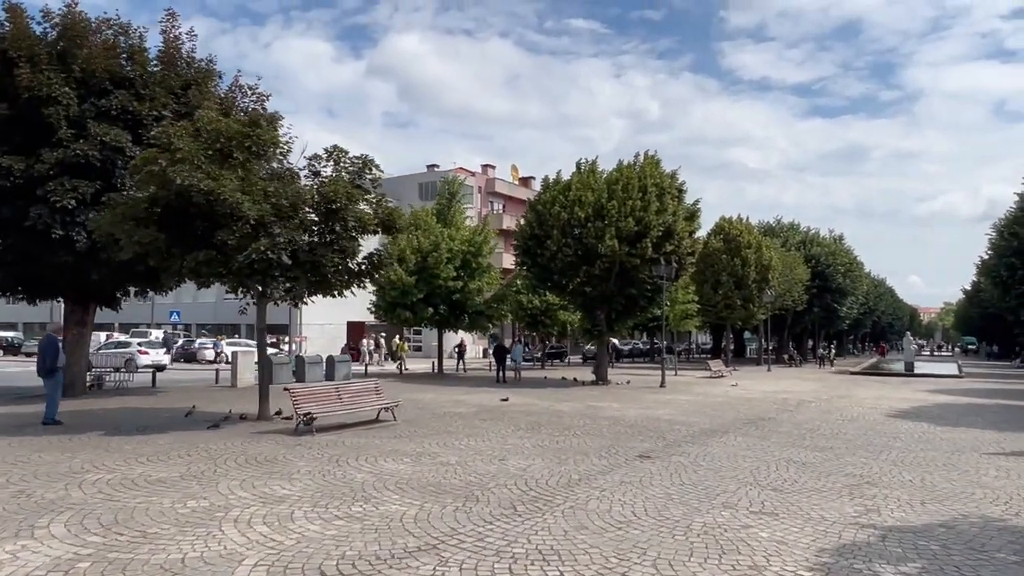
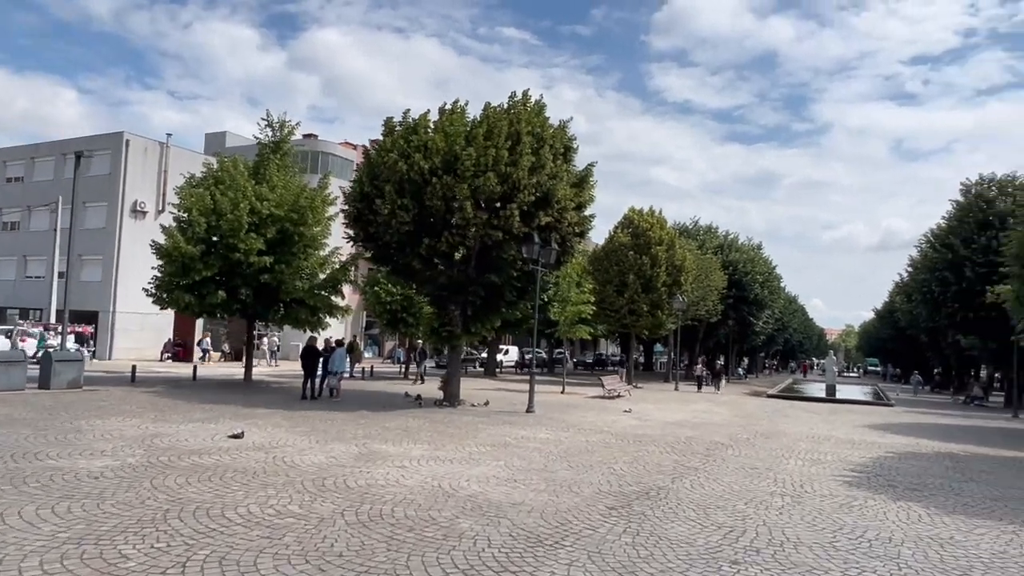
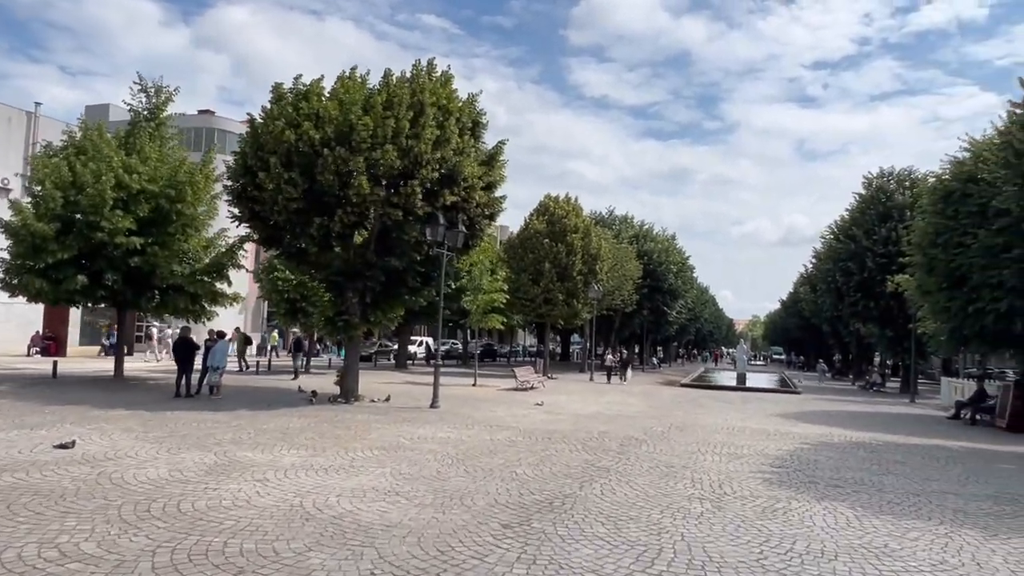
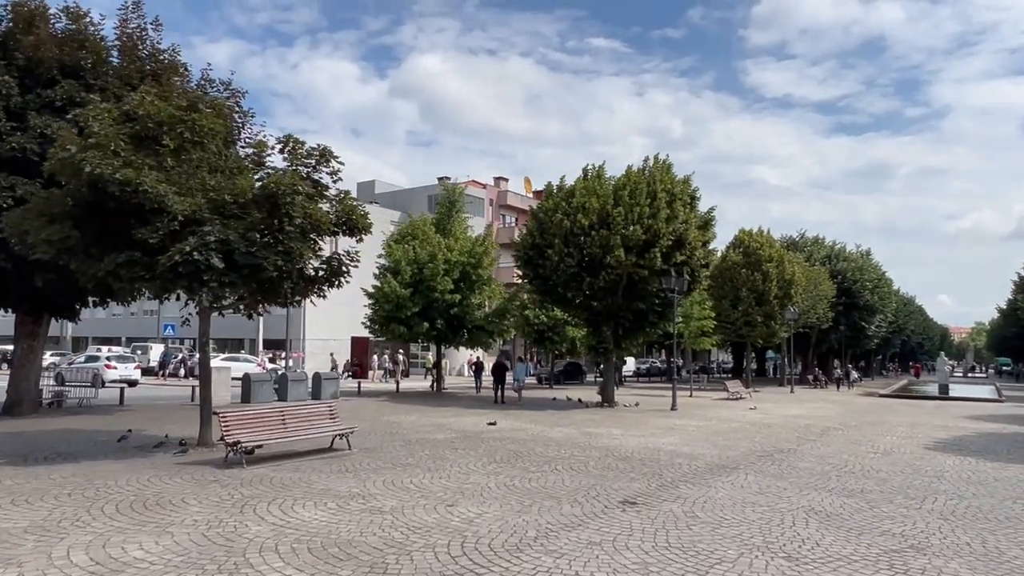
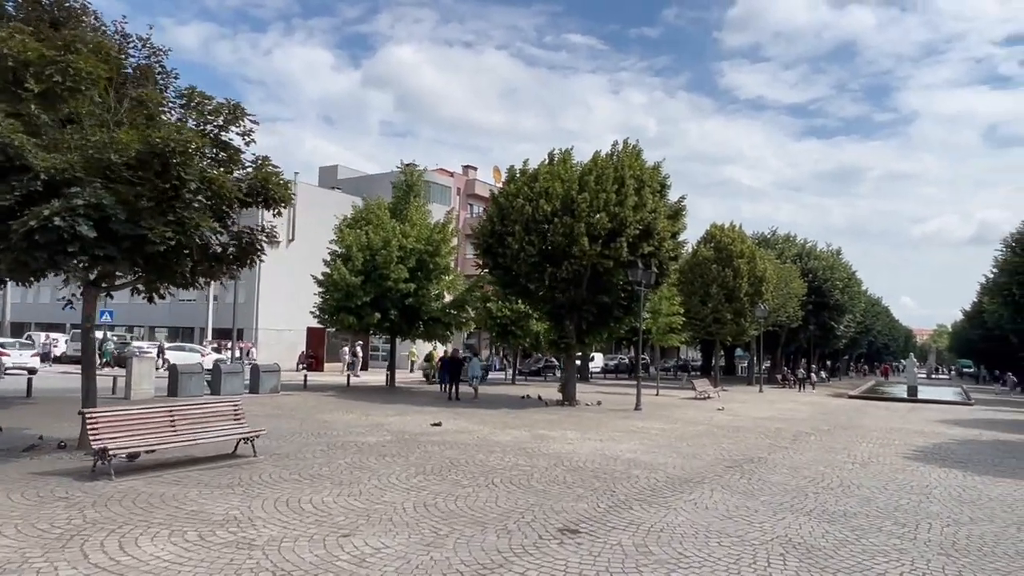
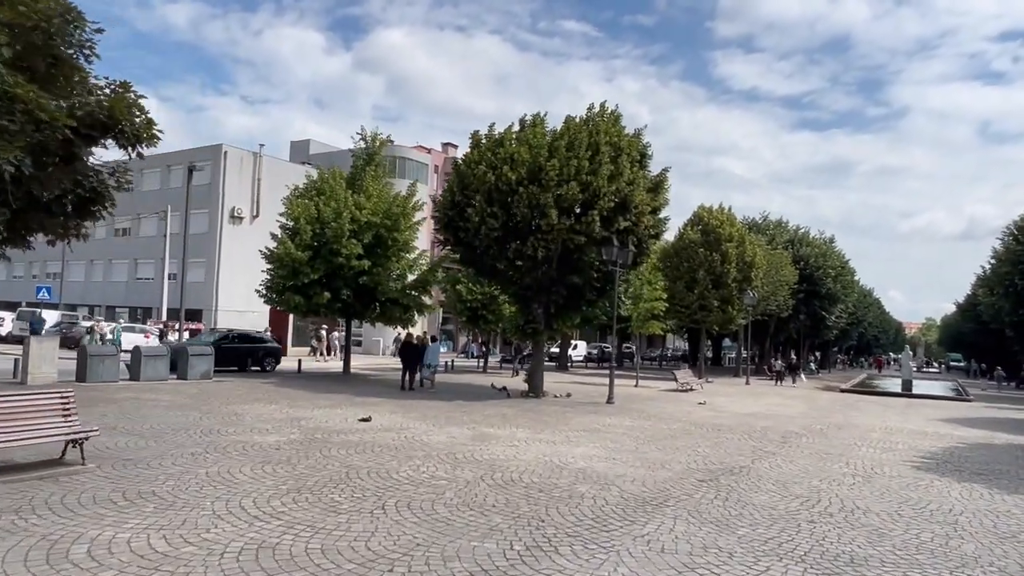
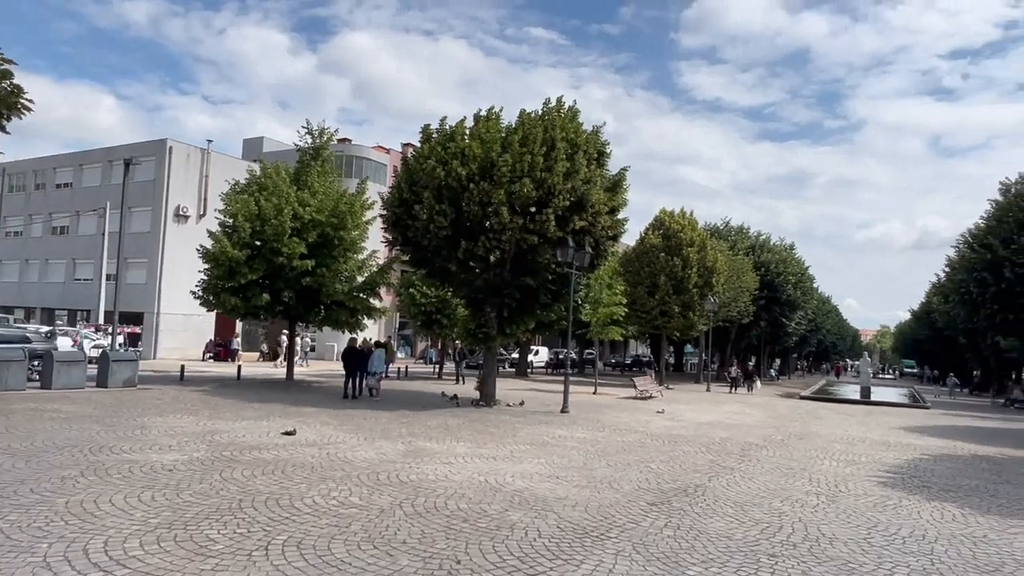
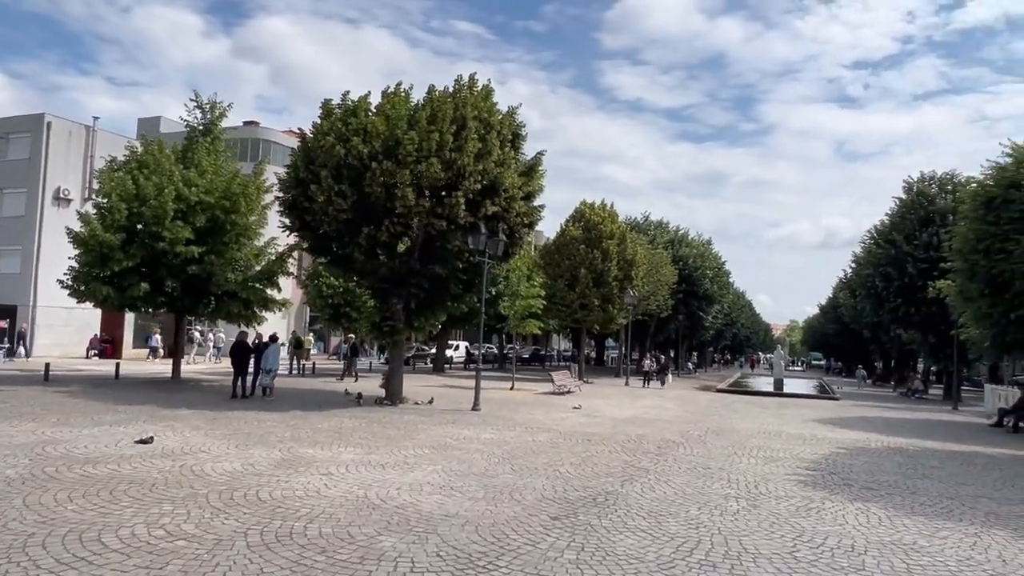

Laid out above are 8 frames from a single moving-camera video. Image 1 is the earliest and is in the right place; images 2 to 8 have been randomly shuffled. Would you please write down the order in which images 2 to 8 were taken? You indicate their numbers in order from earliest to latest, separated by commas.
4, 5, 6, 7, 2, 8, 3
